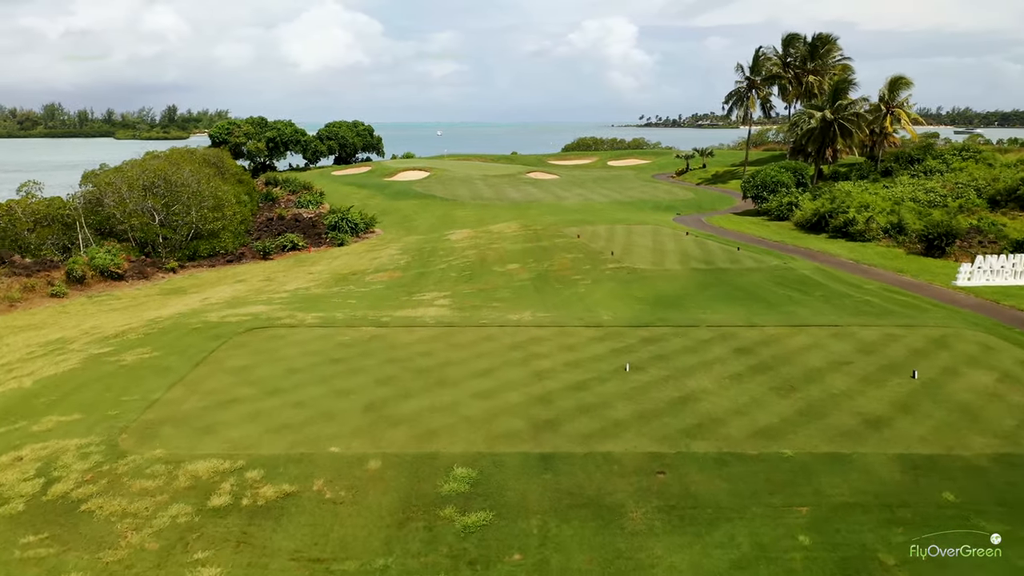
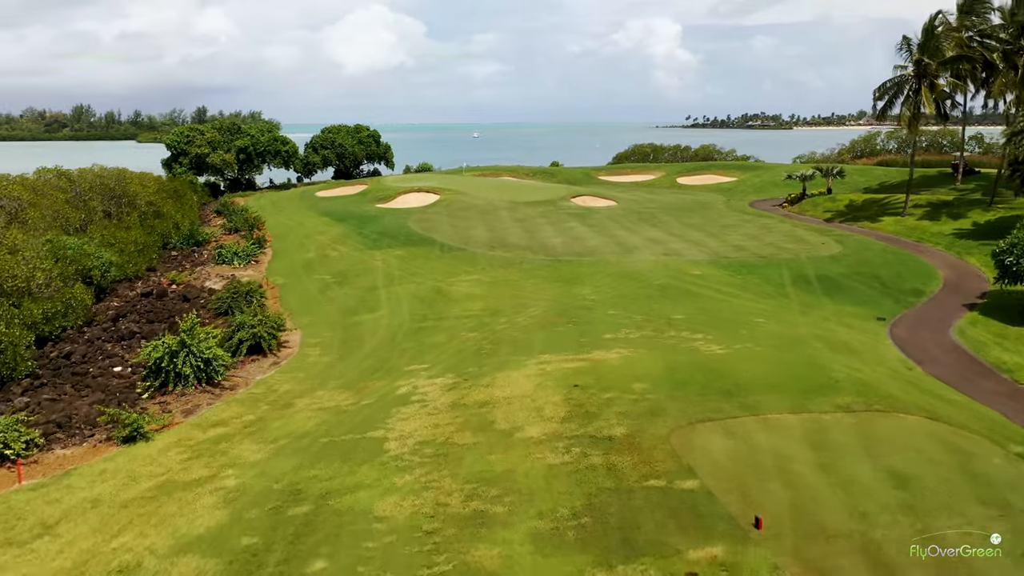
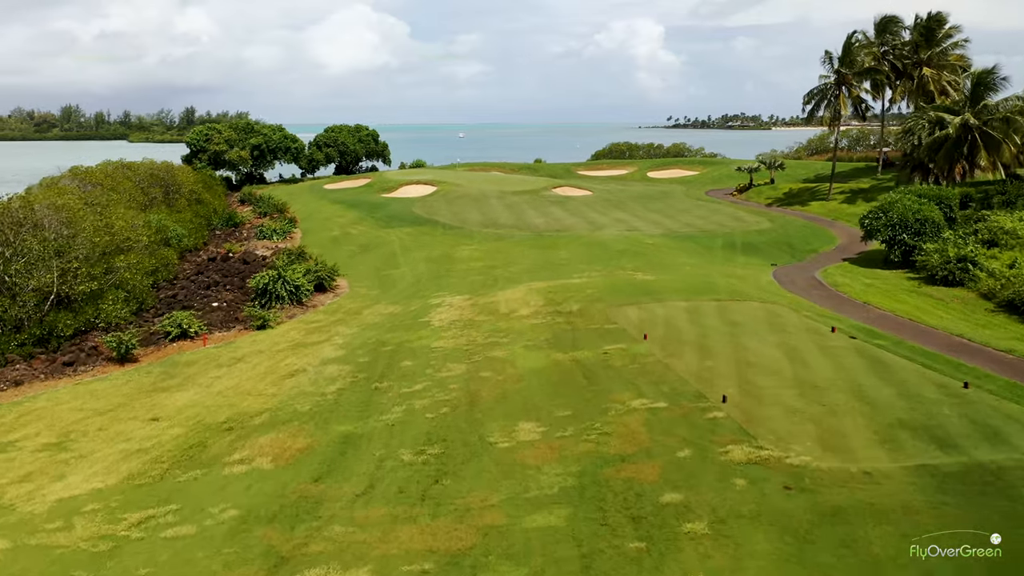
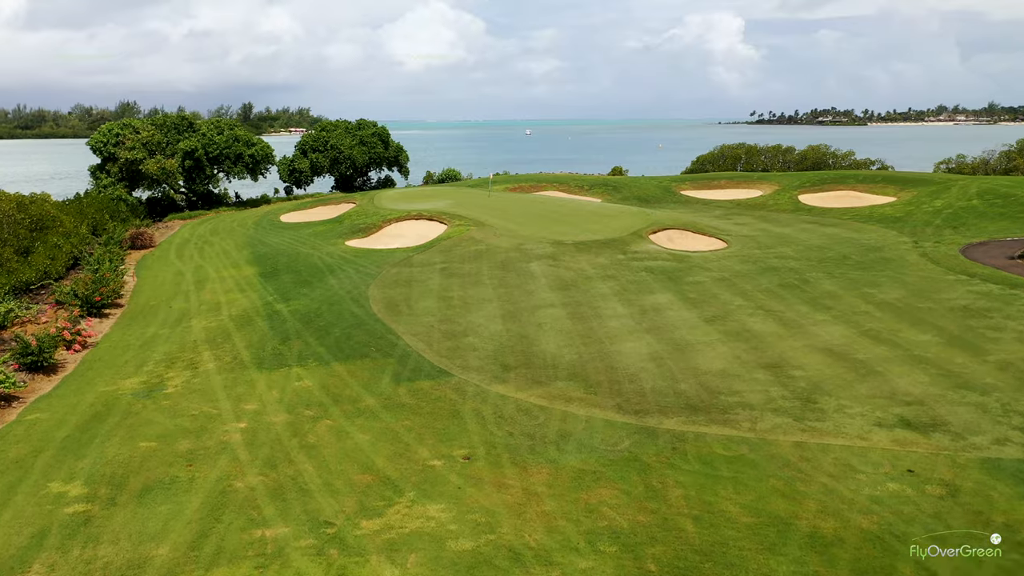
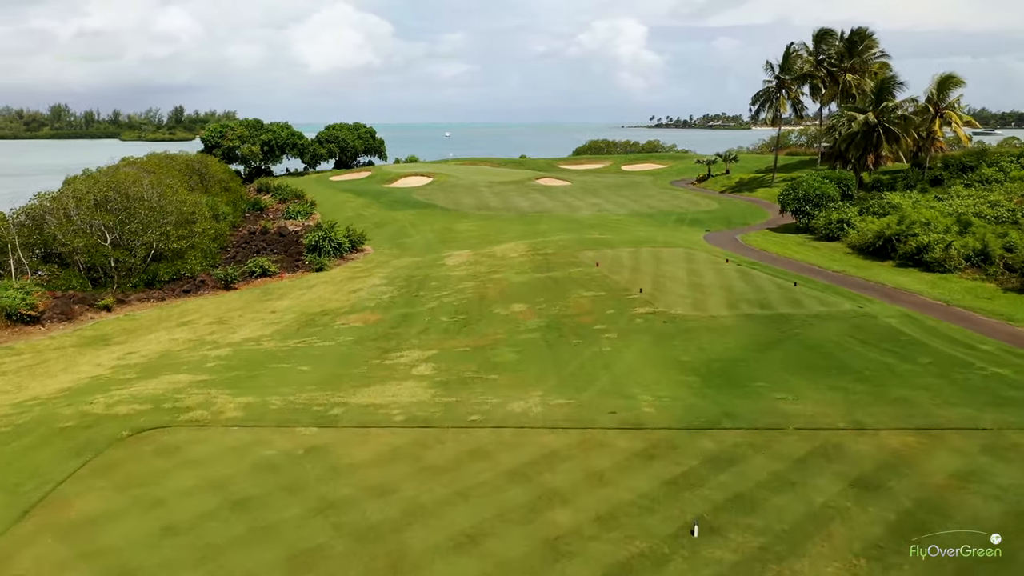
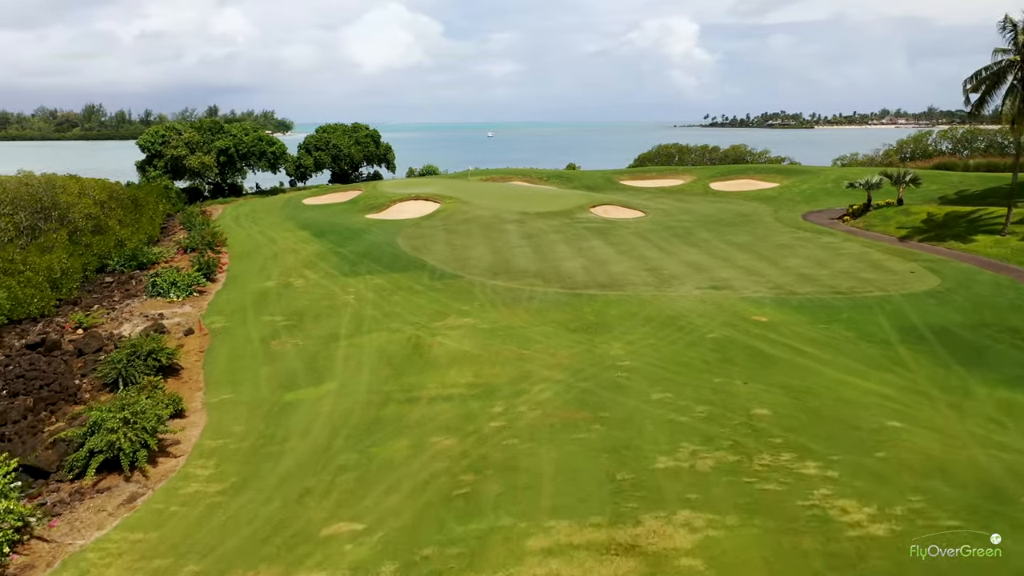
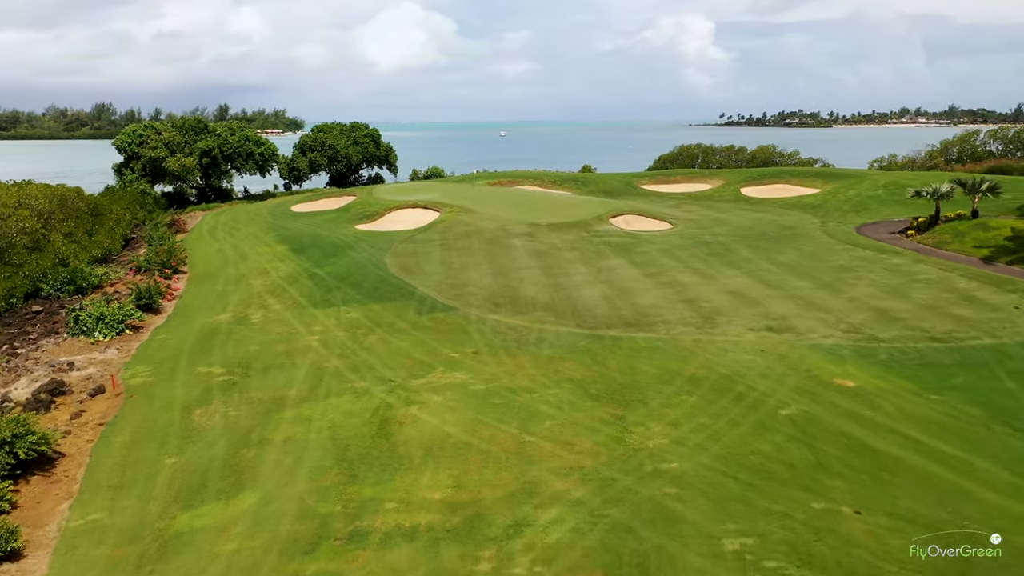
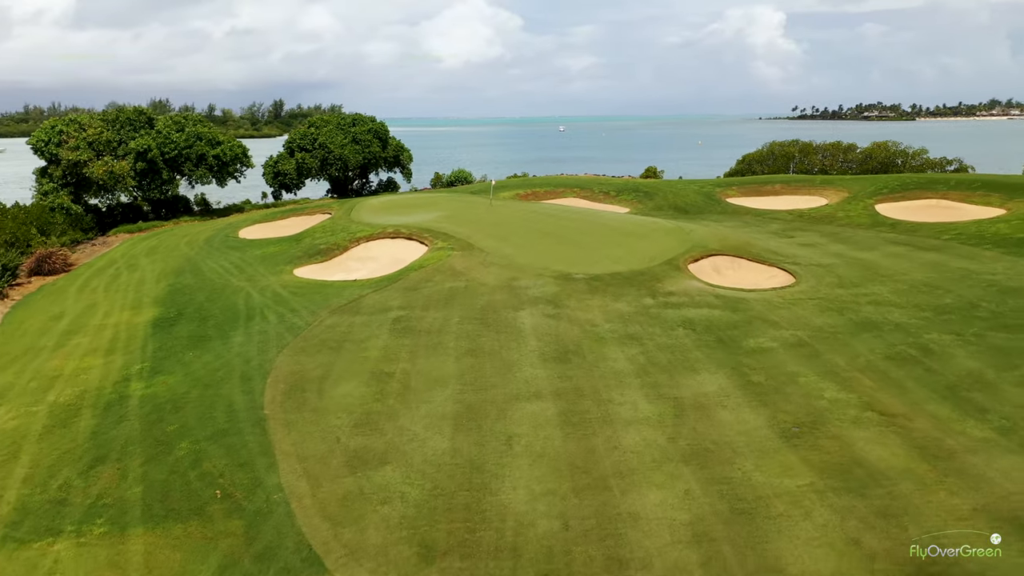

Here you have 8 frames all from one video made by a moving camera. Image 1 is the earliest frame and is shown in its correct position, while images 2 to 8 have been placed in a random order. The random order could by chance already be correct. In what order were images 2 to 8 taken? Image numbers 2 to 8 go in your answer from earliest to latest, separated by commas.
5, 3, 2, 6, 7, 4, 8
